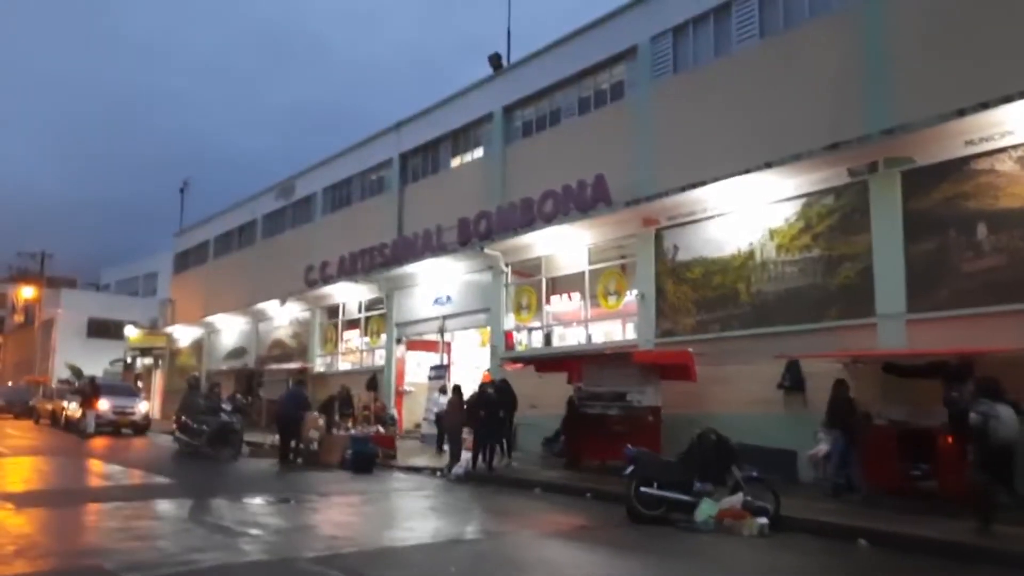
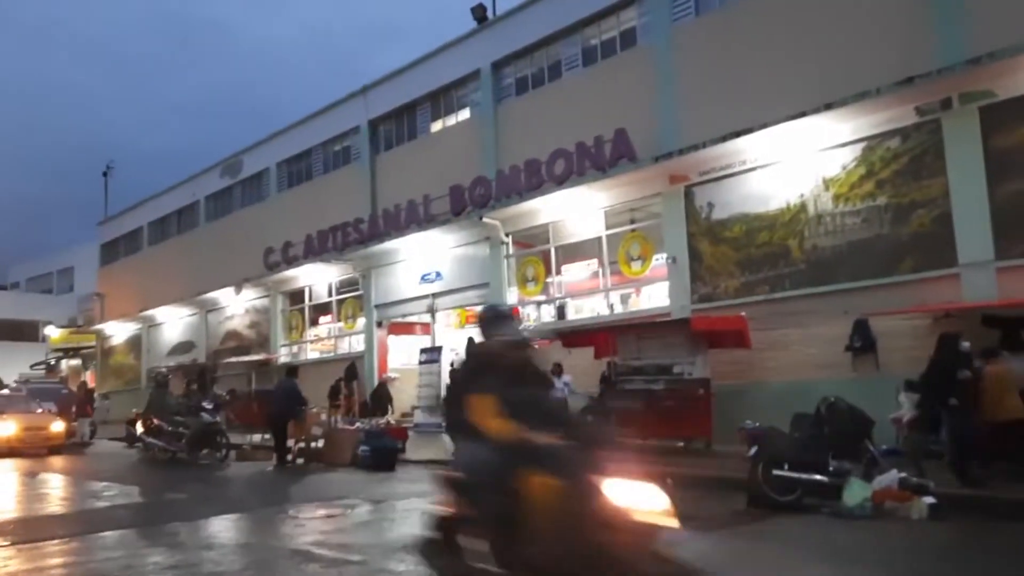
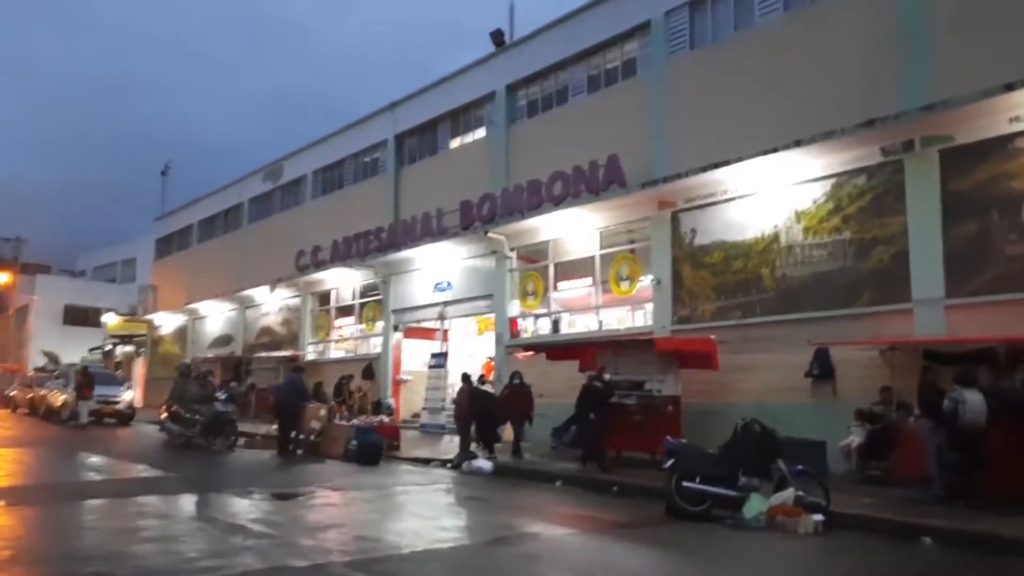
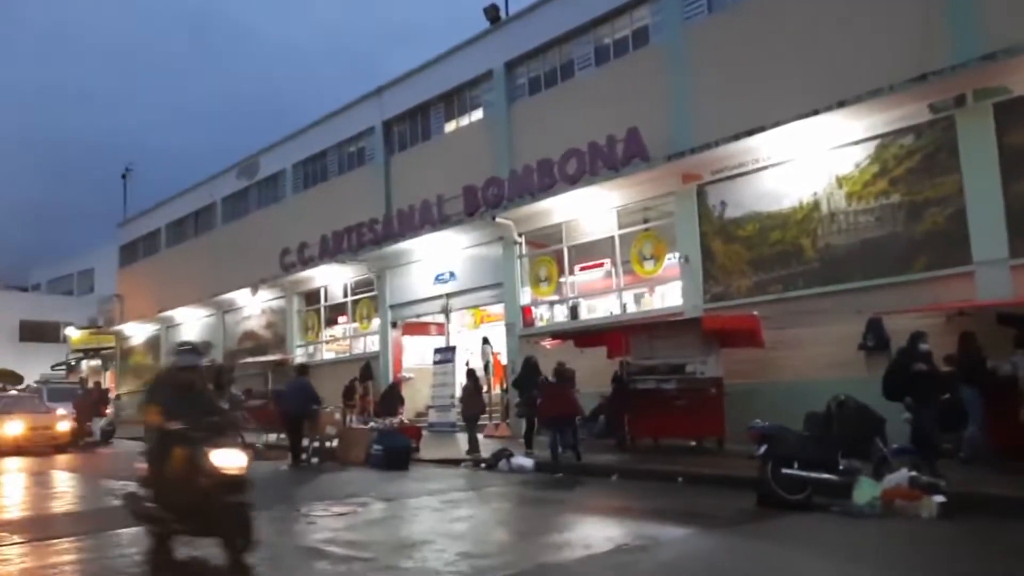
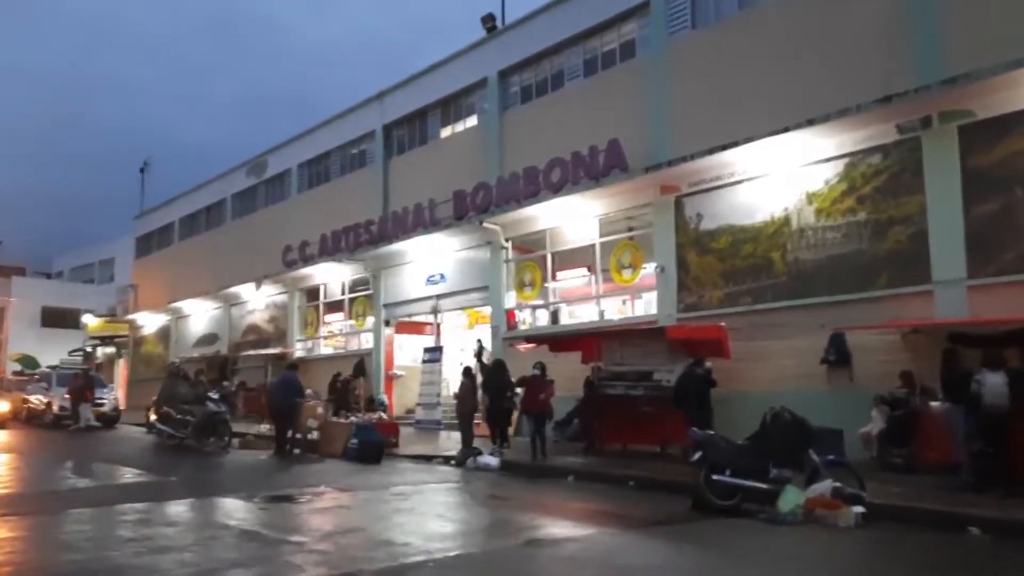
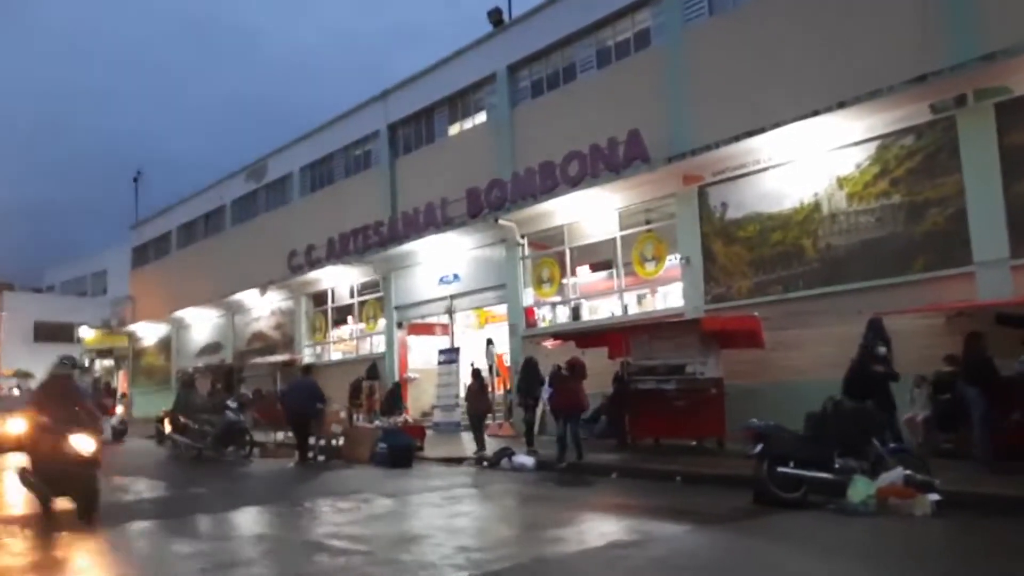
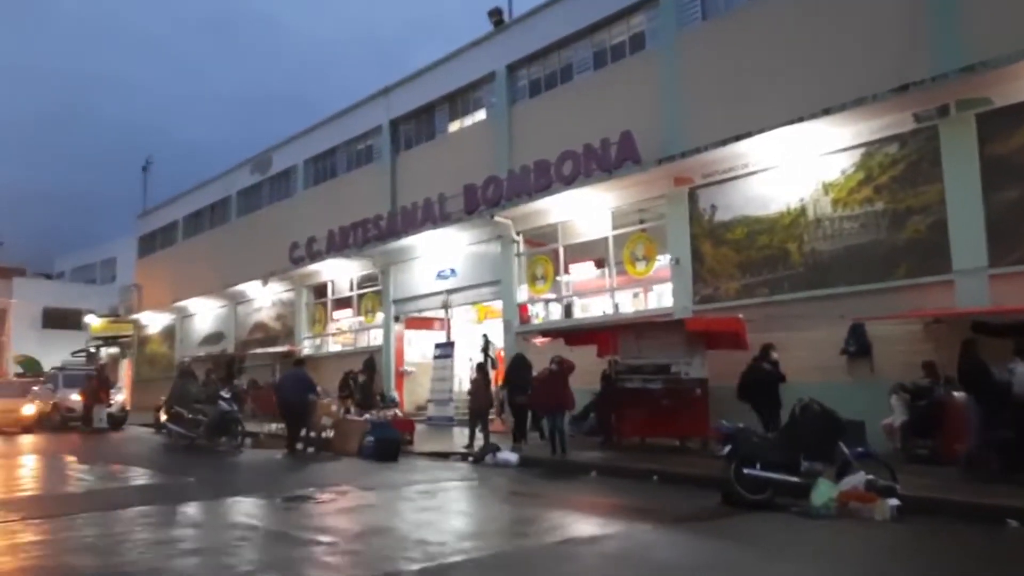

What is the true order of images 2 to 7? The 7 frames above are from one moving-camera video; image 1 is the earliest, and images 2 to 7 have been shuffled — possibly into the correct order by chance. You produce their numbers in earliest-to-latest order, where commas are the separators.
3, 5, 7, 6, 4, 2
